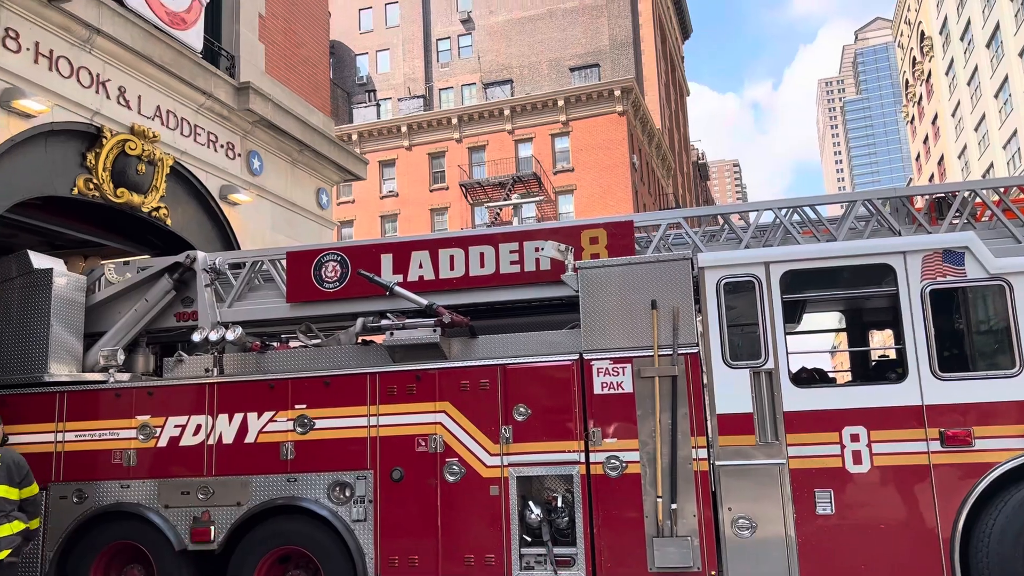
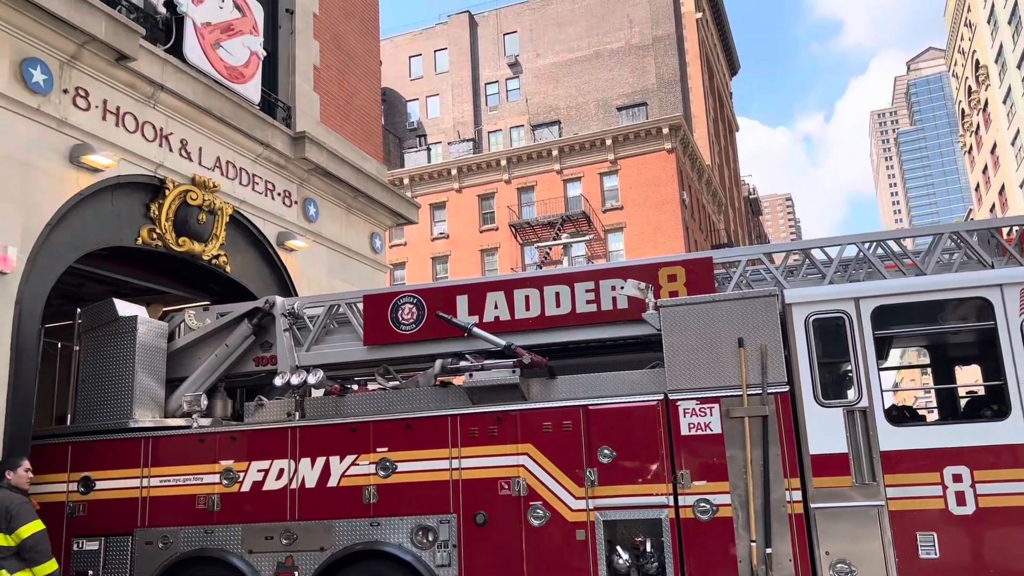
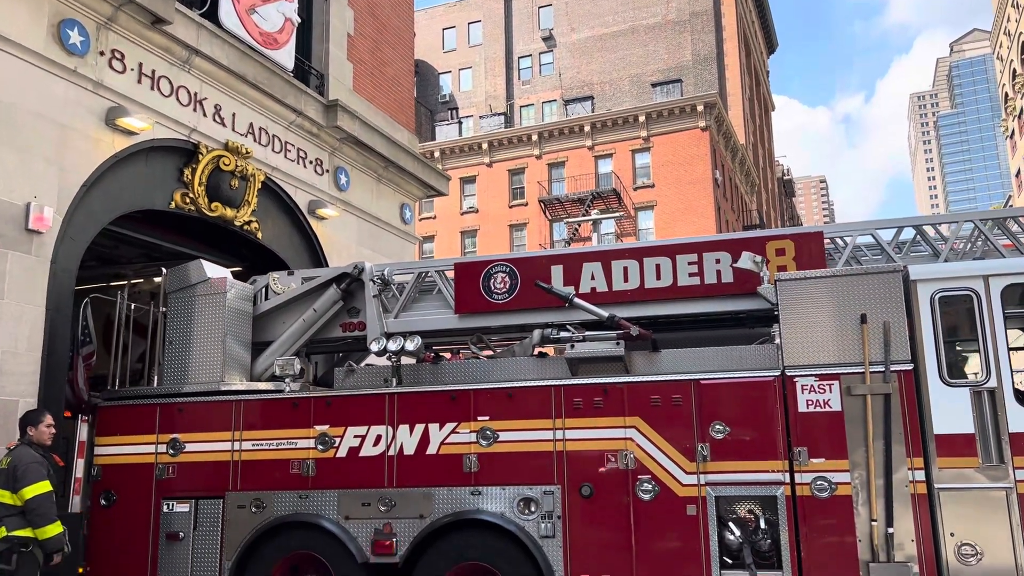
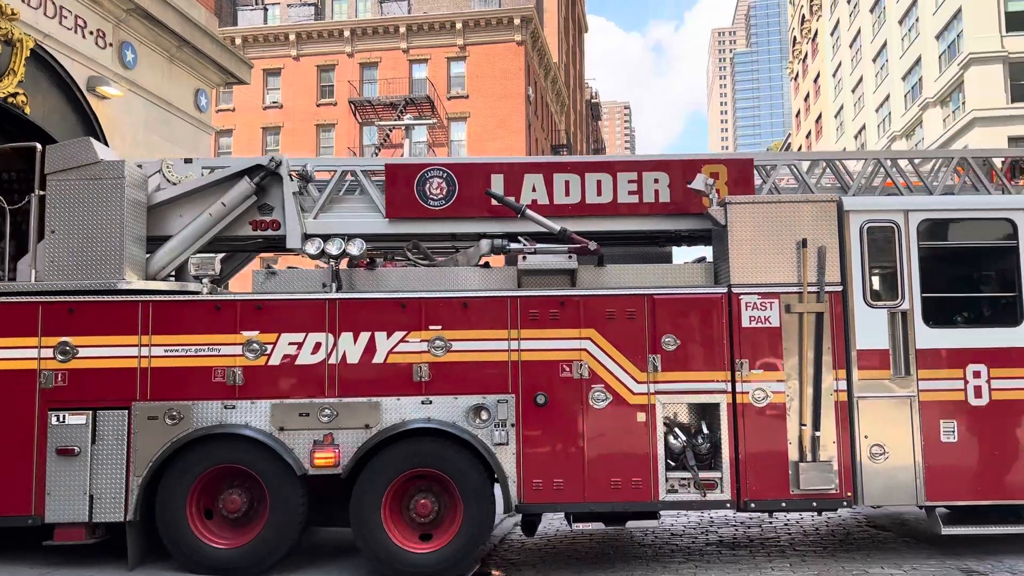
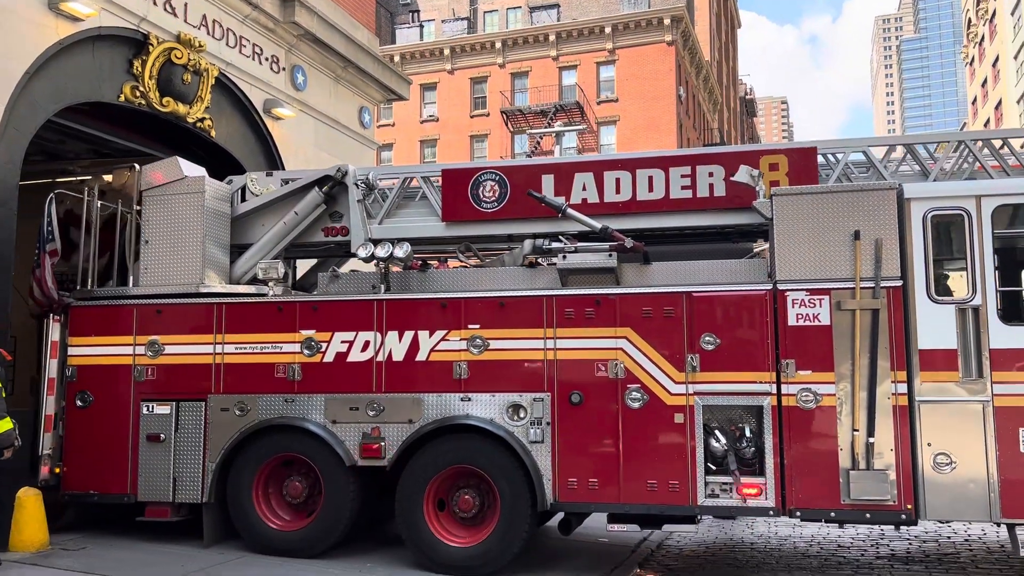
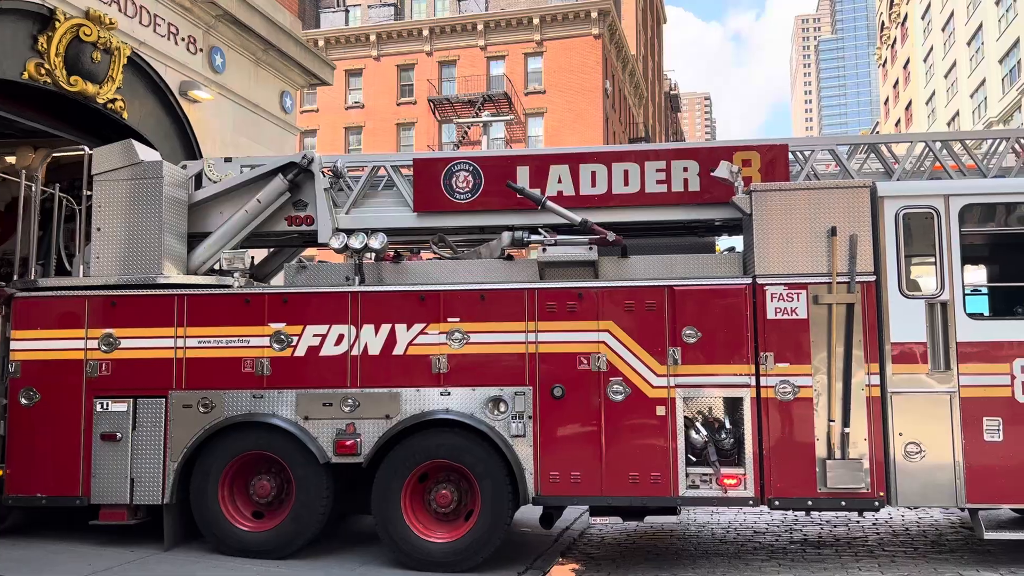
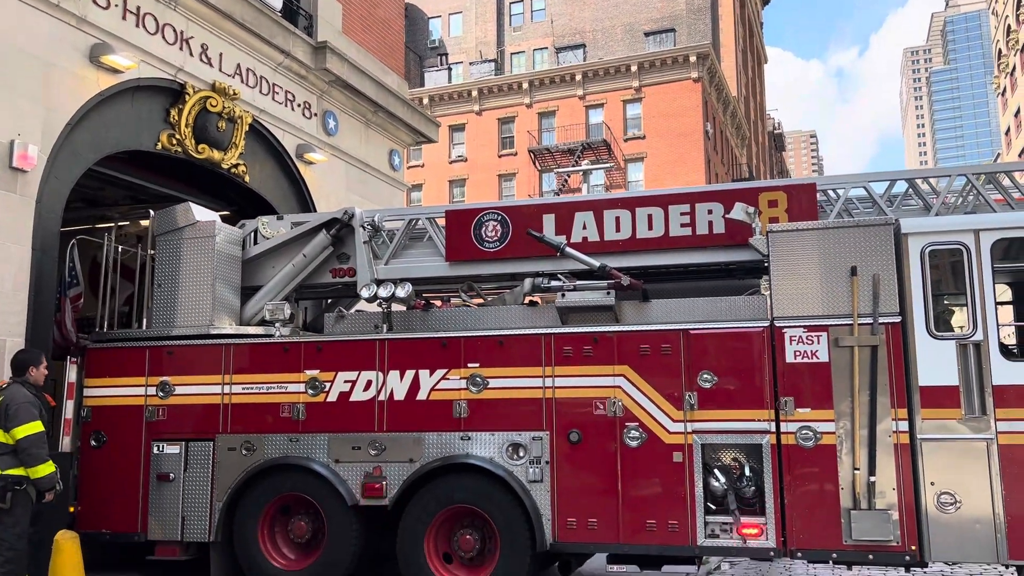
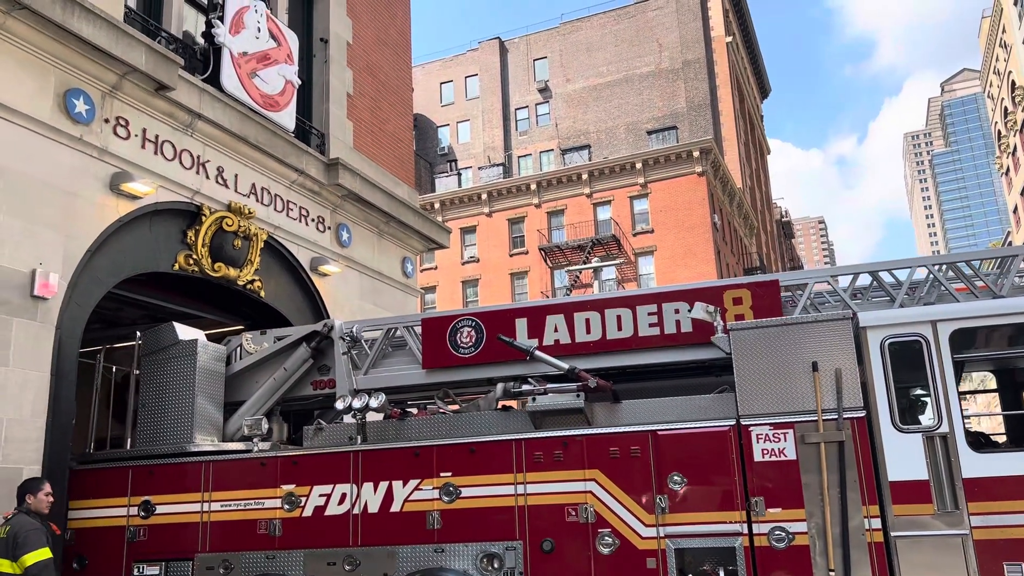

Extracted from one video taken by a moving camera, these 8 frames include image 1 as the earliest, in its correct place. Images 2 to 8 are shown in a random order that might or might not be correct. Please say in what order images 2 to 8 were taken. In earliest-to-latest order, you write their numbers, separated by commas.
2, 8, 3, 7, 5, 6, 4
